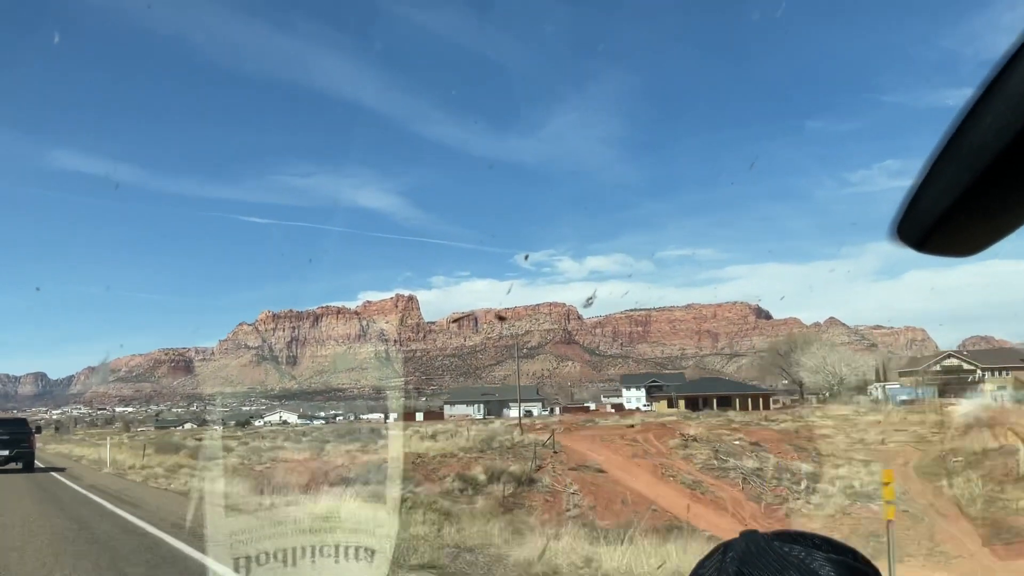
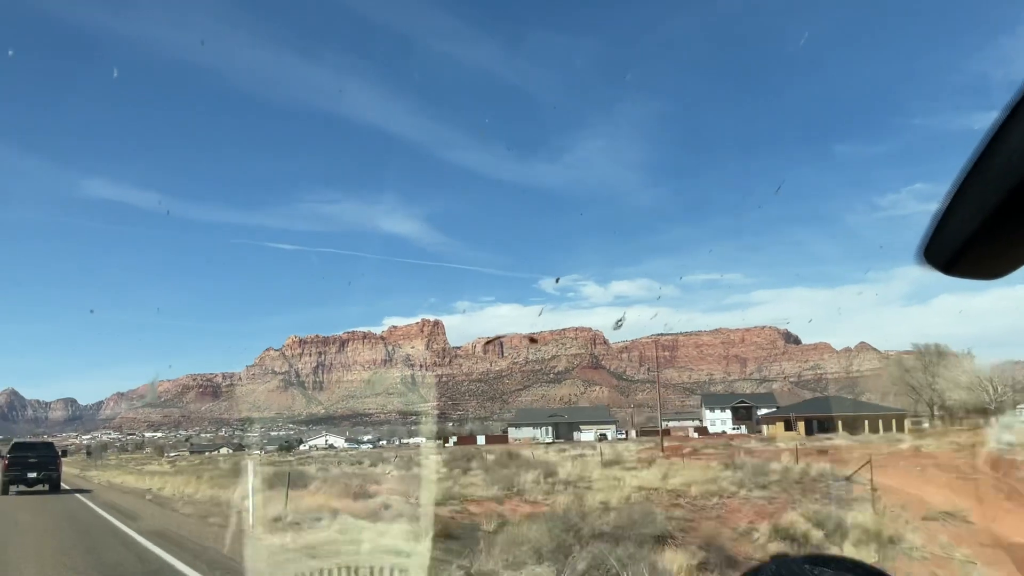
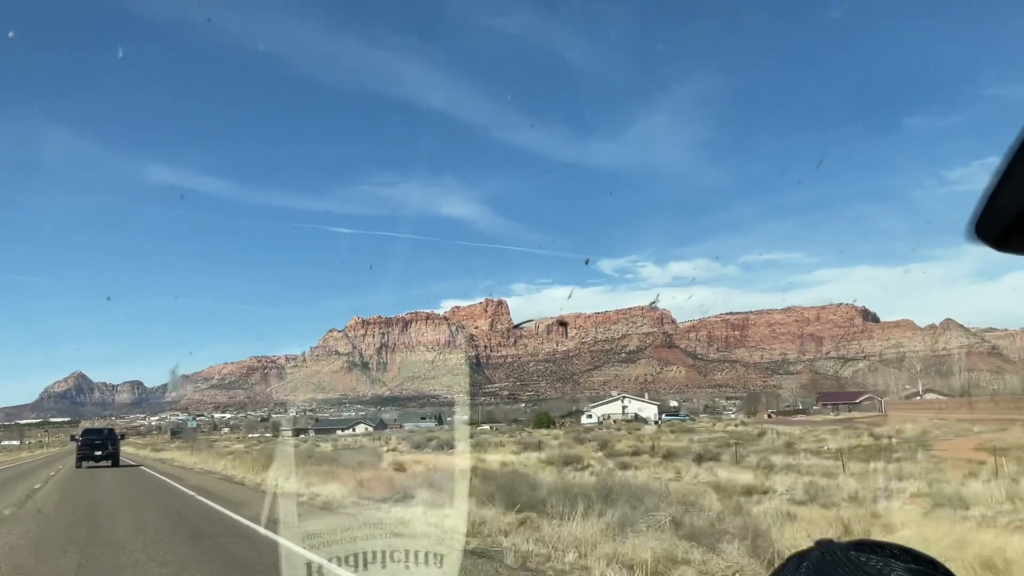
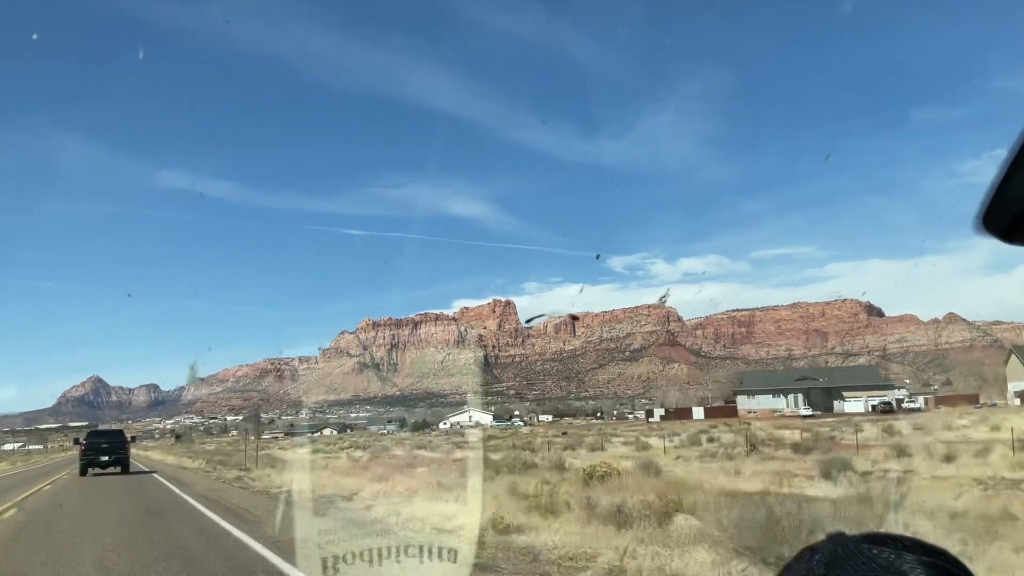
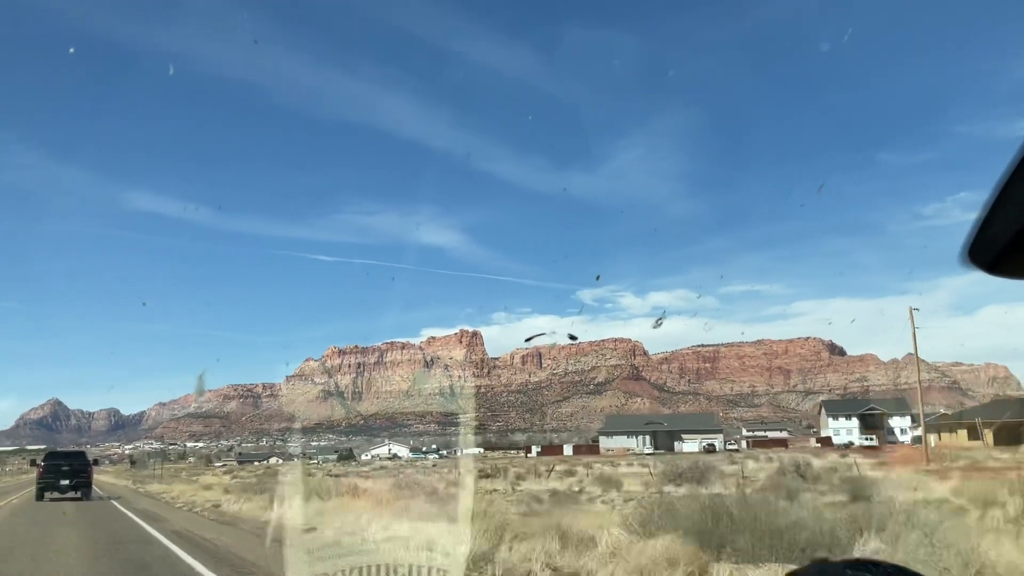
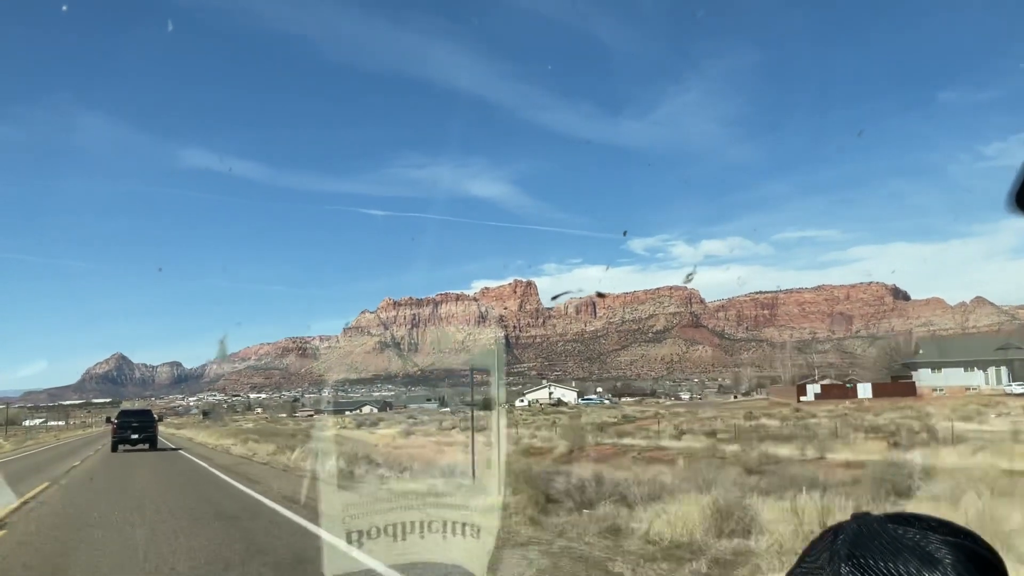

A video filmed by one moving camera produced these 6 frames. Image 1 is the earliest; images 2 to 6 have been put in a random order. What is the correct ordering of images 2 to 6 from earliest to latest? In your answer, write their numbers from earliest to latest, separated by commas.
2, 5, 4, 6, 3
